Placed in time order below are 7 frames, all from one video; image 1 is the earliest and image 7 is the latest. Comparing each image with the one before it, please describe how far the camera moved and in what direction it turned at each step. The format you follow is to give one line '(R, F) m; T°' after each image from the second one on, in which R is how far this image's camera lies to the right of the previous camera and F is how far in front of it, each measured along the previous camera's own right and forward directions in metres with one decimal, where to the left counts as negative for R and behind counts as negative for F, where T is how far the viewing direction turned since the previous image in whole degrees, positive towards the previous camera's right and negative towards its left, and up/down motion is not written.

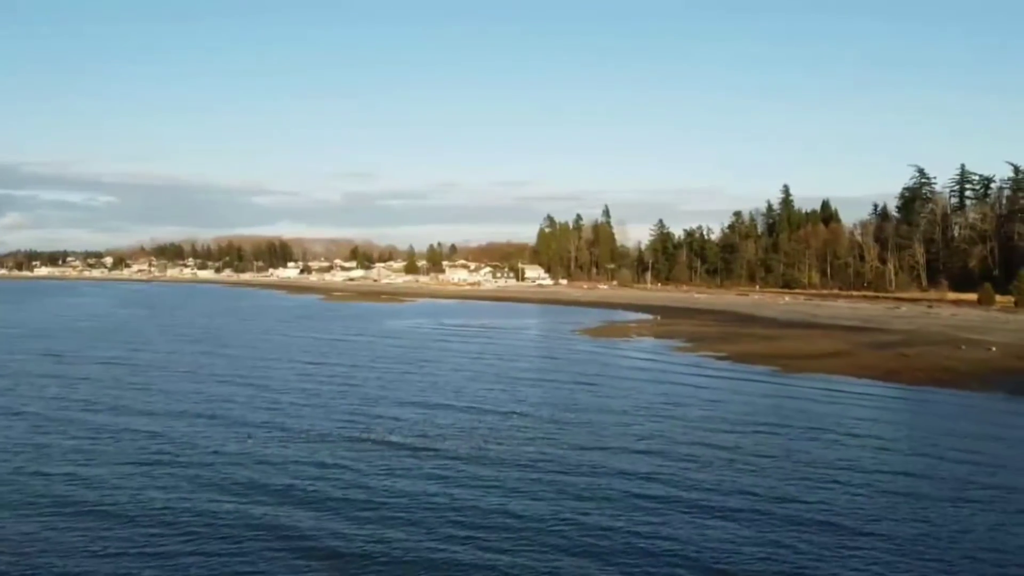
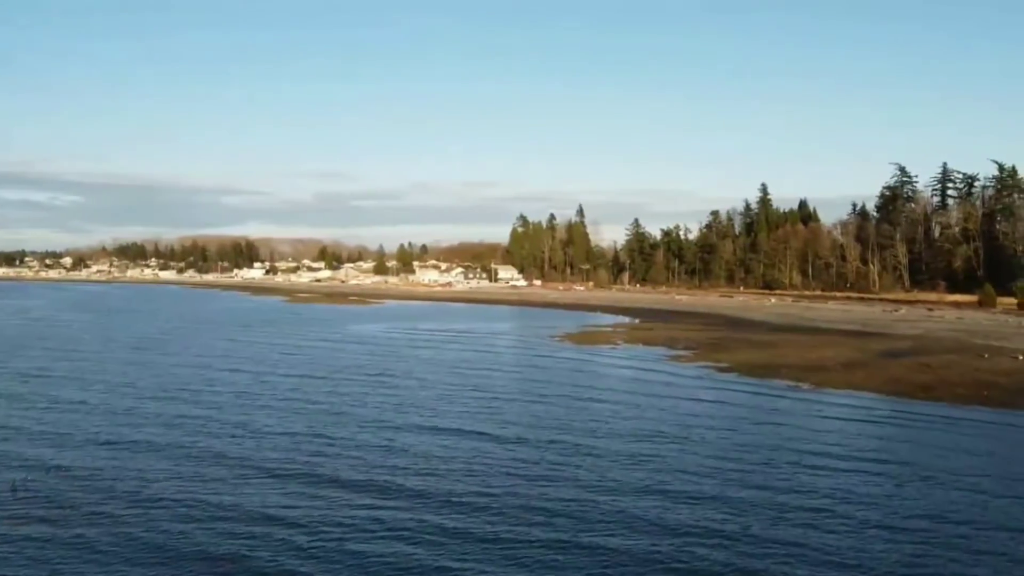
(-0.2, +4.7) m; +2°
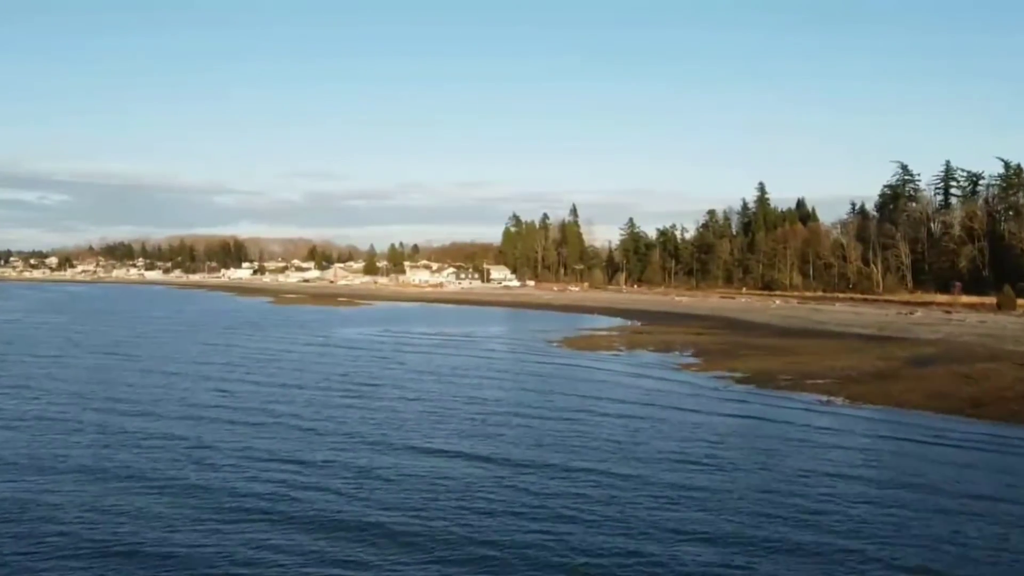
(-0.2, +3.4) m; 0°
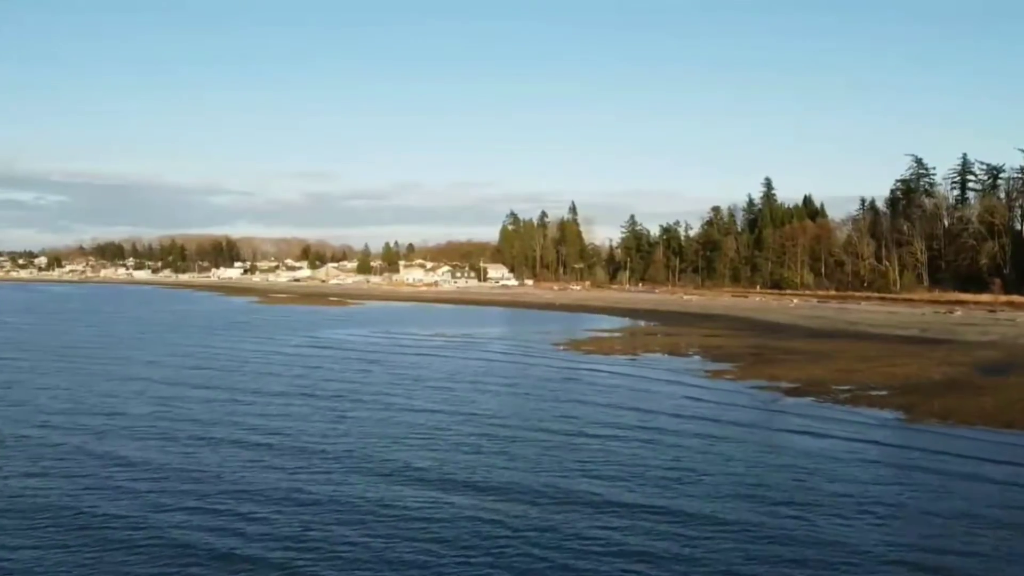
(-0.1, +5.4) m; 0°
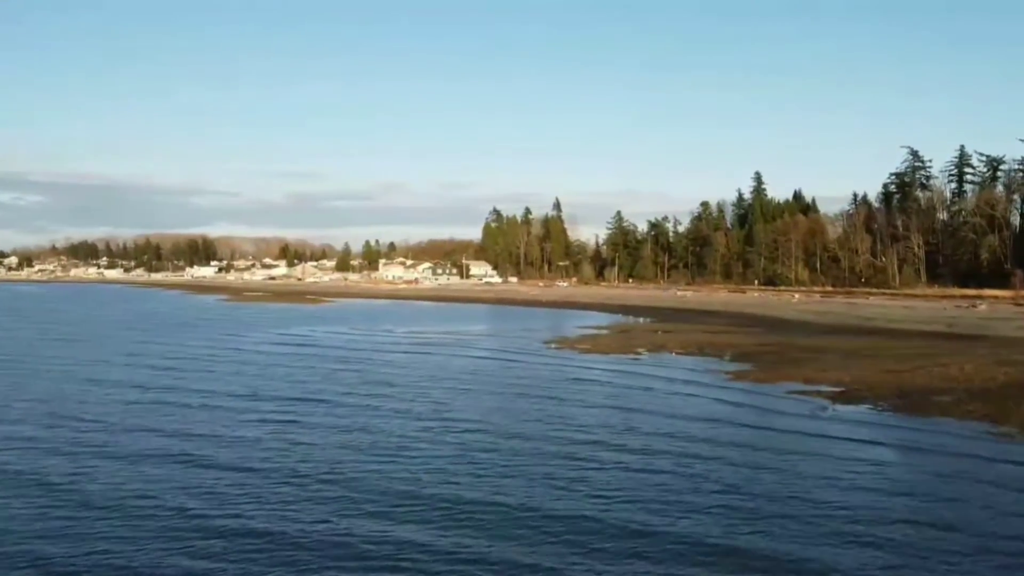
(-0.1, +4.8) m; +1°
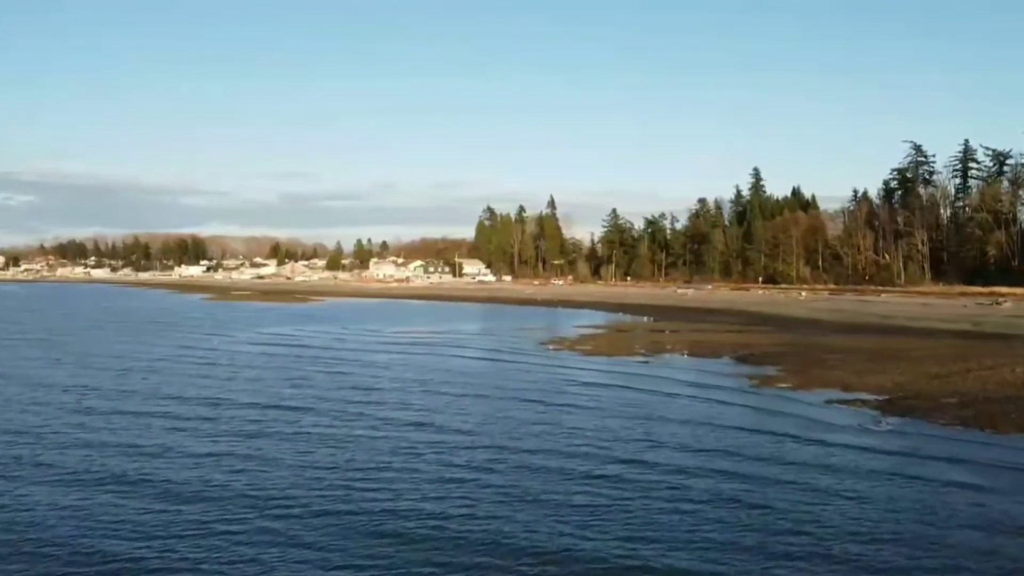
(-0.1, +3.1) m; 0°
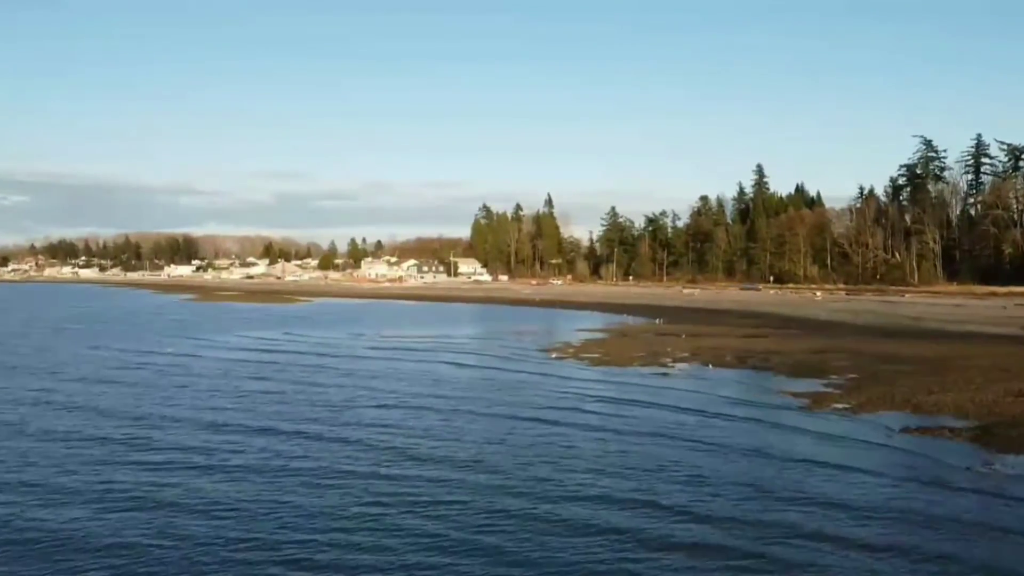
(0.0, +4.1) m; 0°
